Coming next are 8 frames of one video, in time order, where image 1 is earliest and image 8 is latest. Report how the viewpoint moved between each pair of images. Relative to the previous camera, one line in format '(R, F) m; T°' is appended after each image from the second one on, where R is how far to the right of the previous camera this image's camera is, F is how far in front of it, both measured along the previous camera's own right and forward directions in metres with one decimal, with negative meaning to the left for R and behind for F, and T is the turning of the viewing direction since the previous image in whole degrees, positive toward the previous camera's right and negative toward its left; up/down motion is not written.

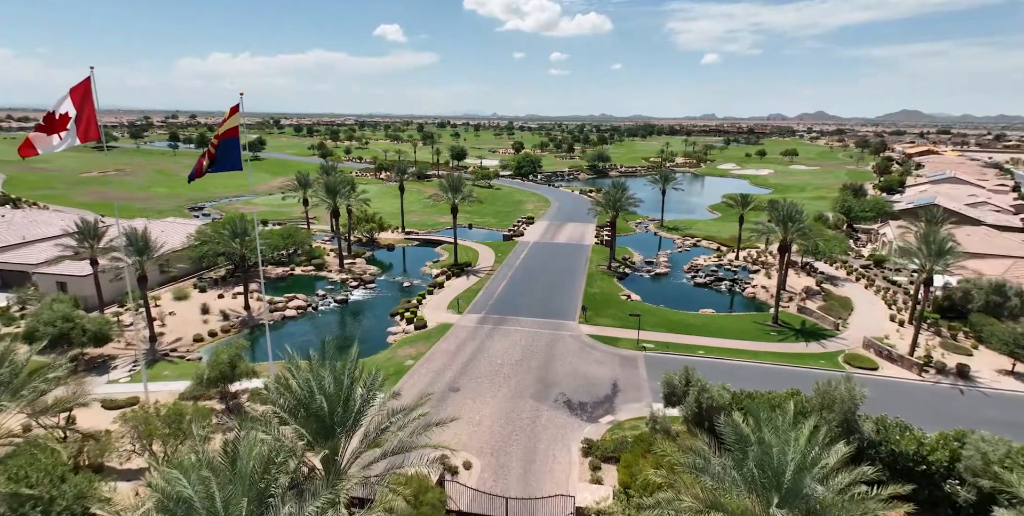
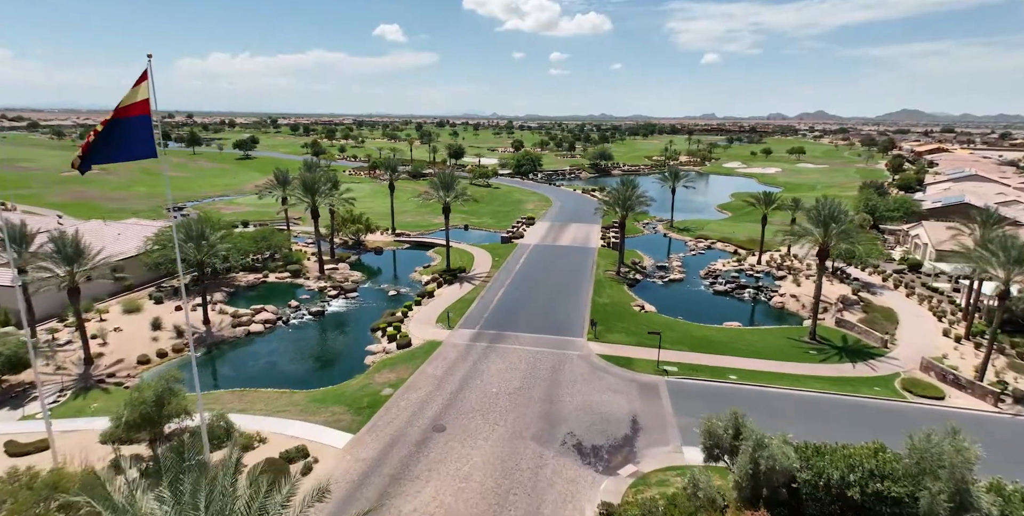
(+0.1, +5.7) m; 0°
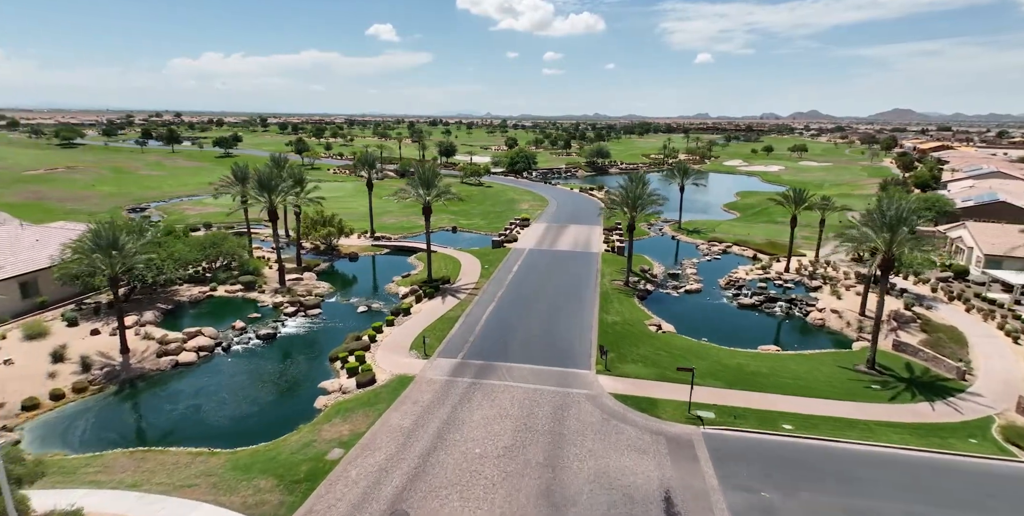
(+0.2, +7.2) m; +1°
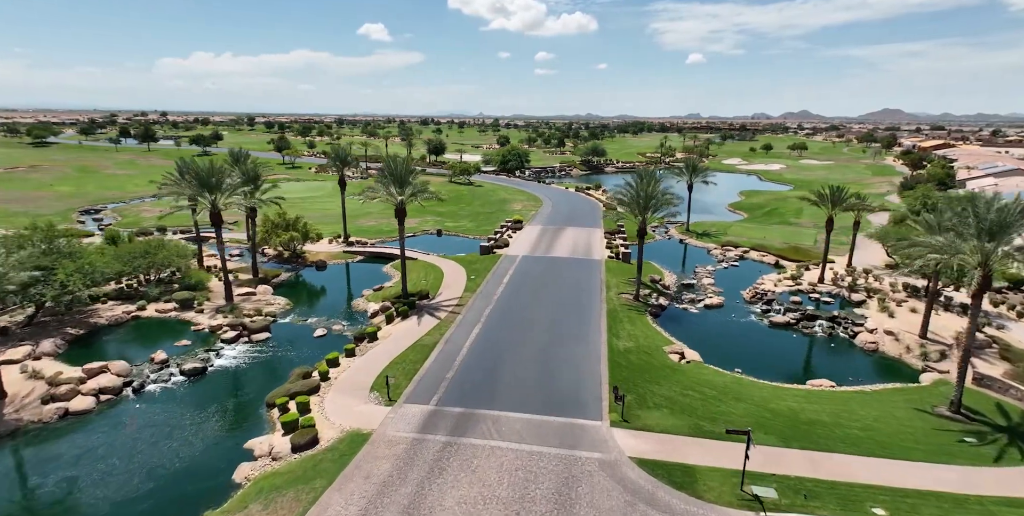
(+0.2, +6.9) m; +1°
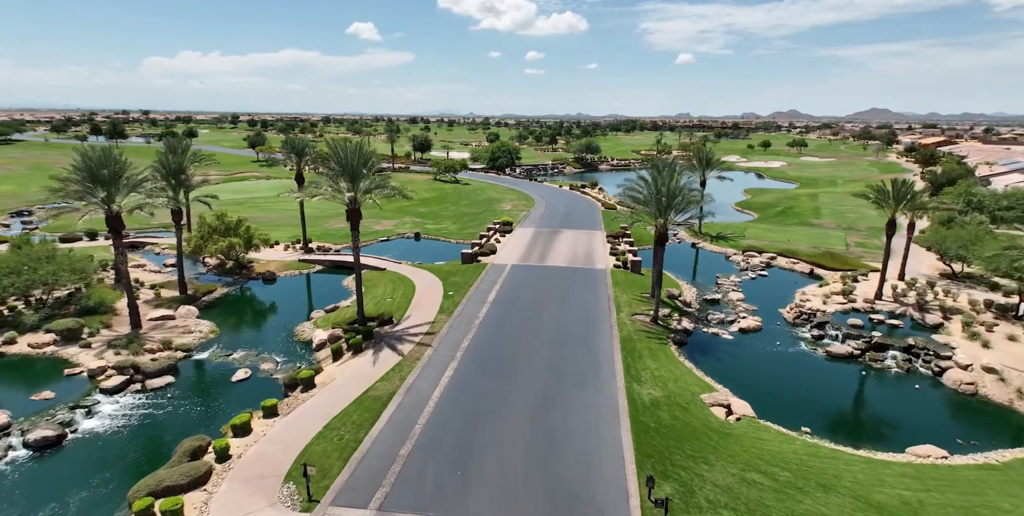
(+0.3, +8.1) m; +1°
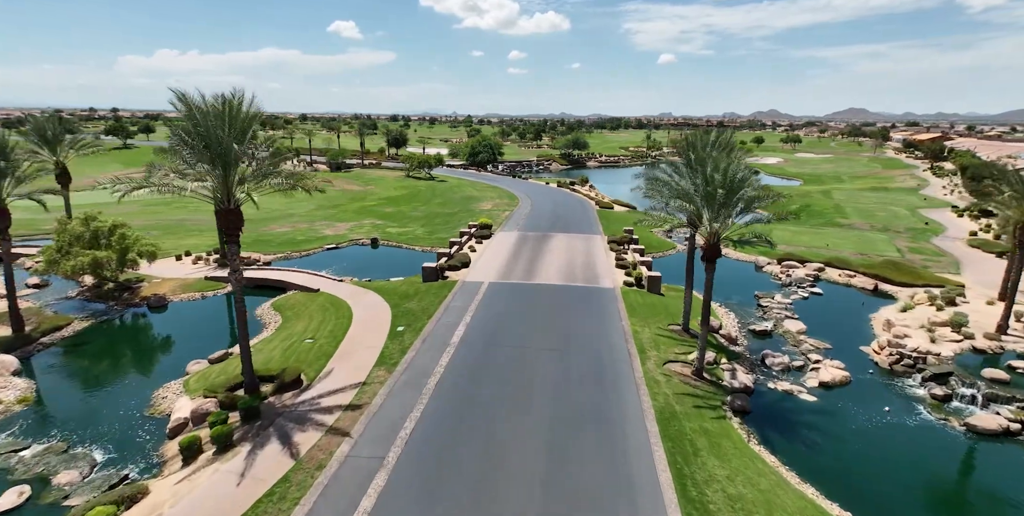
(+0.4, +10.3) m; +2°
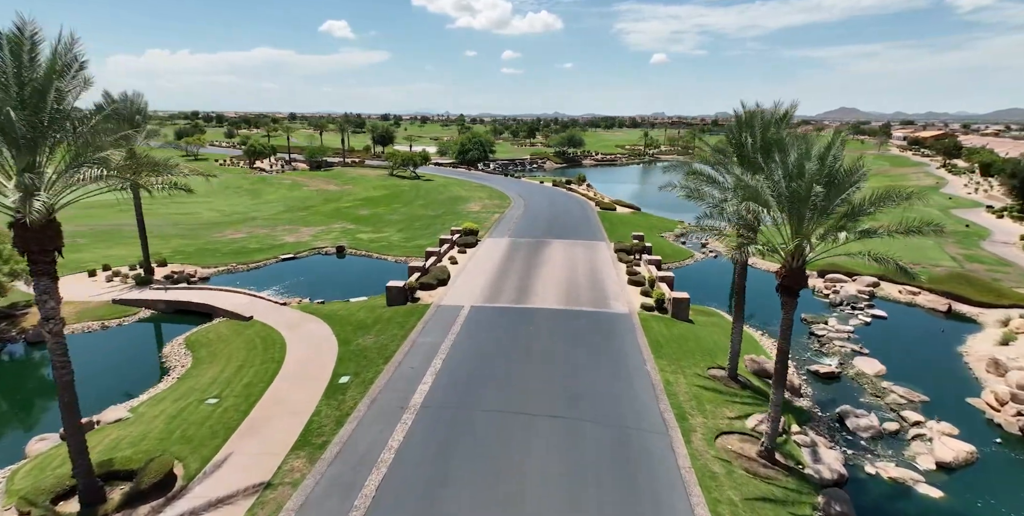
(+0.3, +6.6) m; +1°
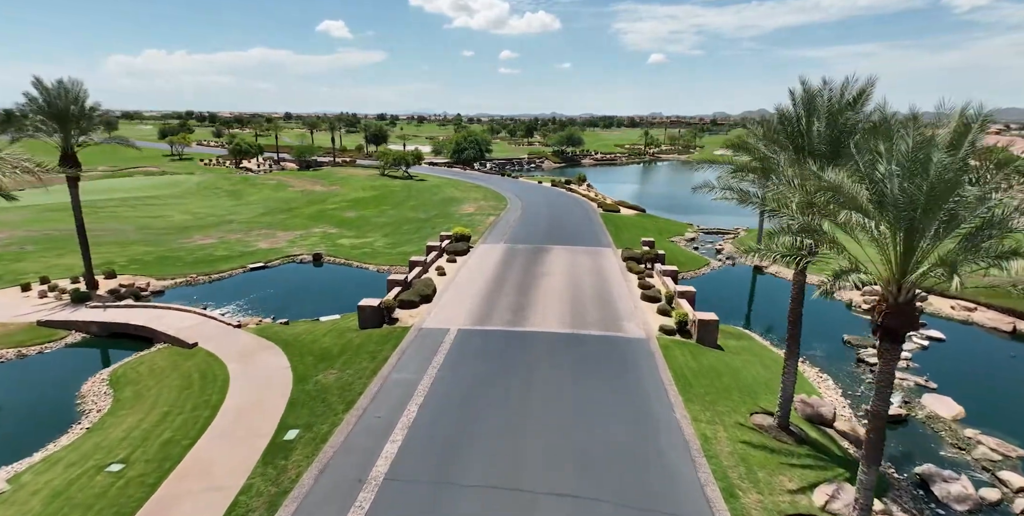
(+0.1, +3.8) m; 0°
